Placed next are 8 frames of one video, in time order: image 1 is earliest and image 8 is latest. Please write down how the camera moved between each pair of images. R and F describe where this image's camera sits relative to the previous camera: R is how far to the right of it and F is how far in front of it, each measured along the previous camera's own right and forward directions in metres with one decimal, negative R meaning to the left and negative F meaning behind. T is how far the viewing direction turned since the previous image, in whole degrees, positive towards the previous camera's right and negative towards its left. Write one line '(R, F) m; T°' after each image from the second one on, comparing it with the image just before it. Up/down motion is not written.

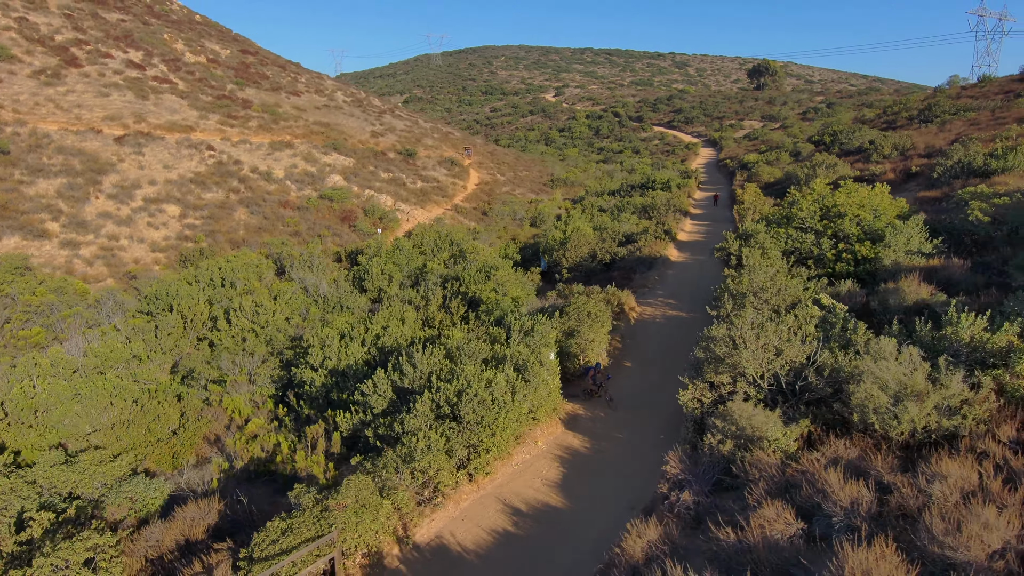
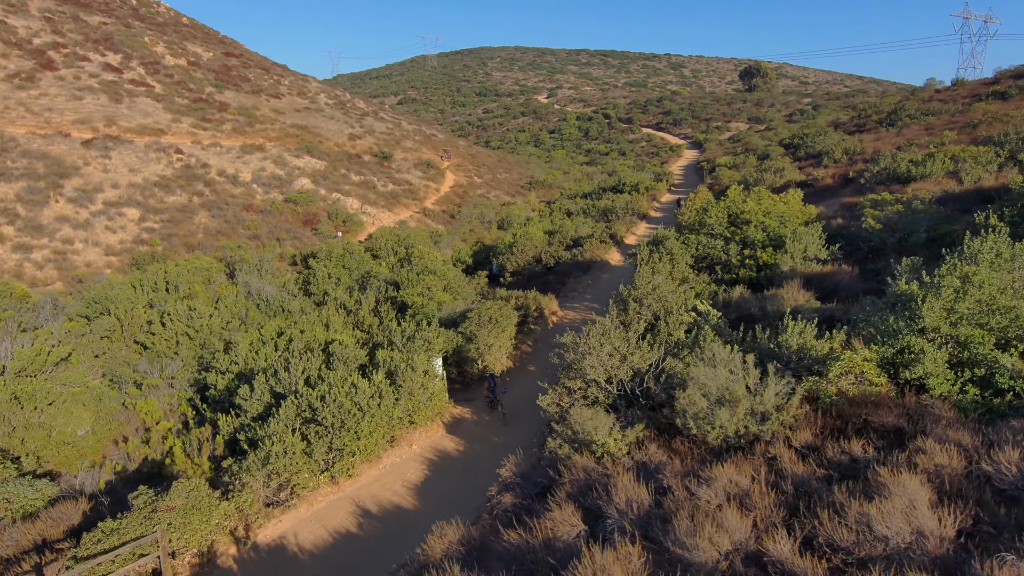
(+1.5, -0.2) m; 0°
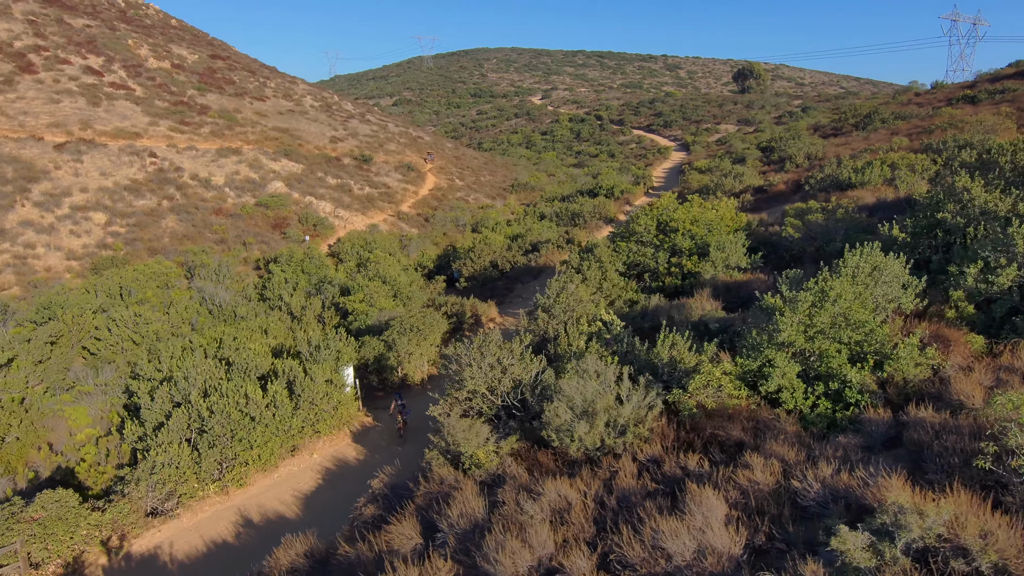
(+1.2, -0.1) m; 0°
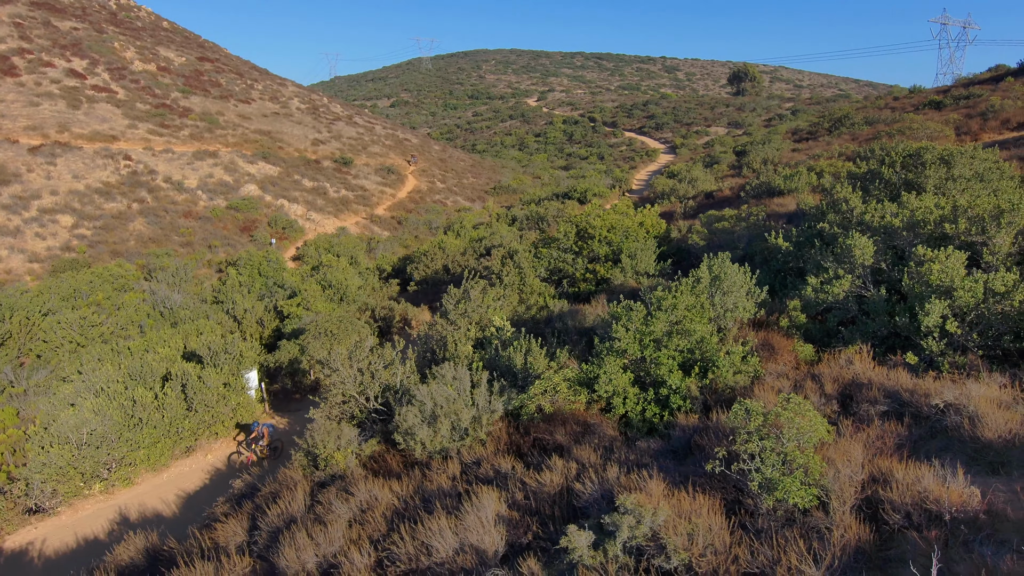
(+1.5, -0.3) m; 0°
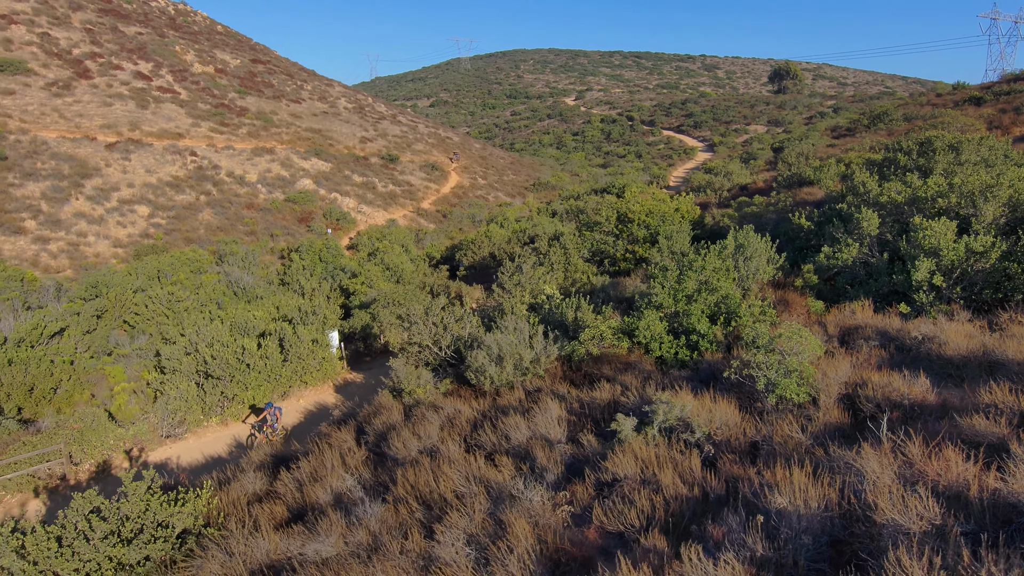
(-0.2, -1.2) m; -3°
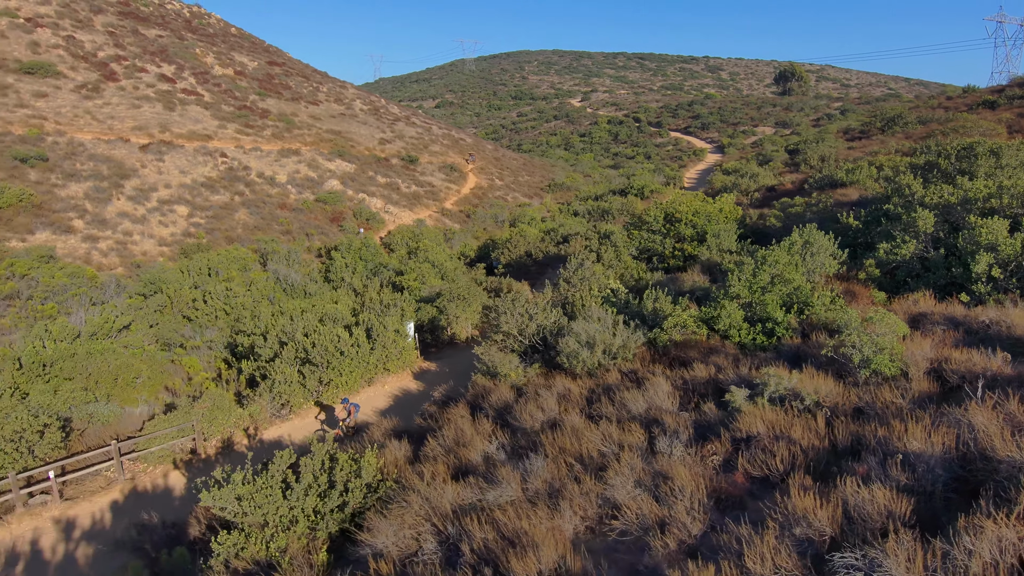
(-1.1, -0.8) m; 0°
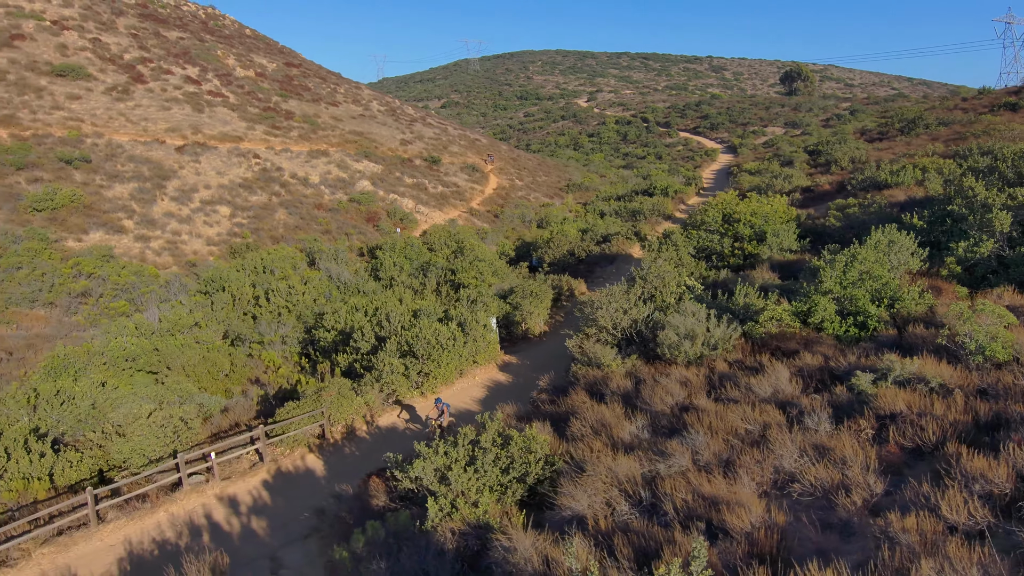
(-1.4, -0.6) m; 0°
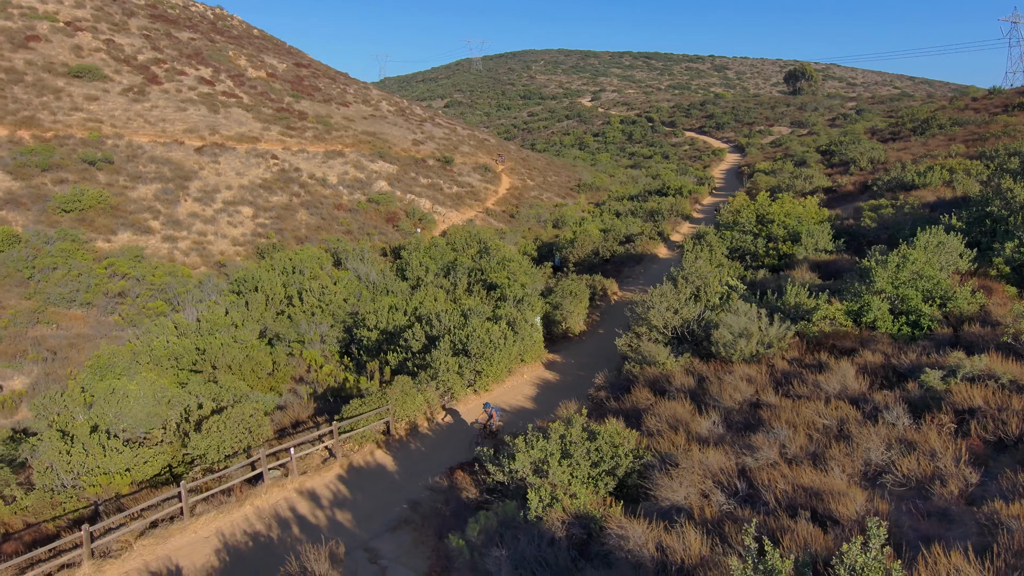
(-0.8, -0.2) m; 0°
